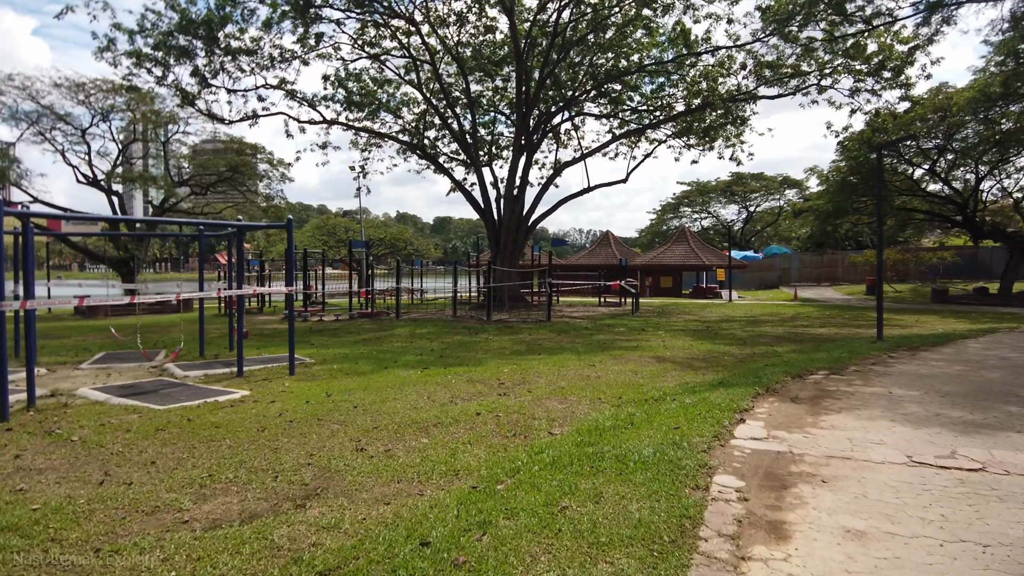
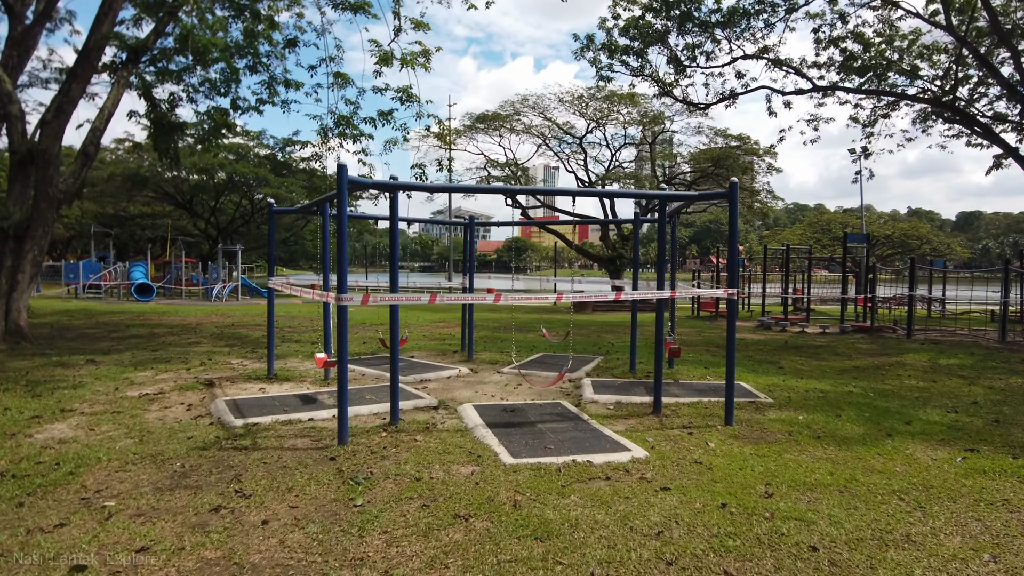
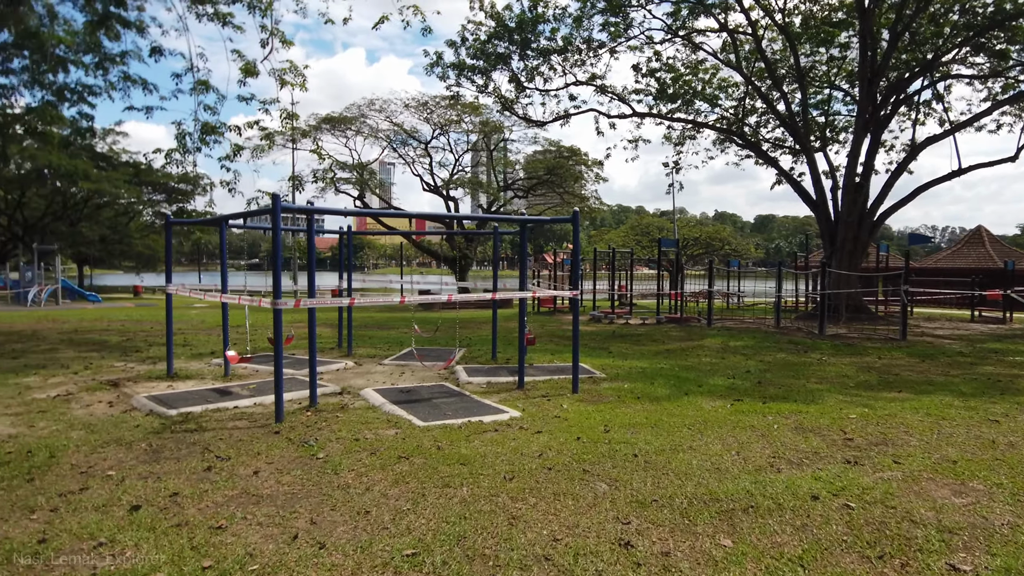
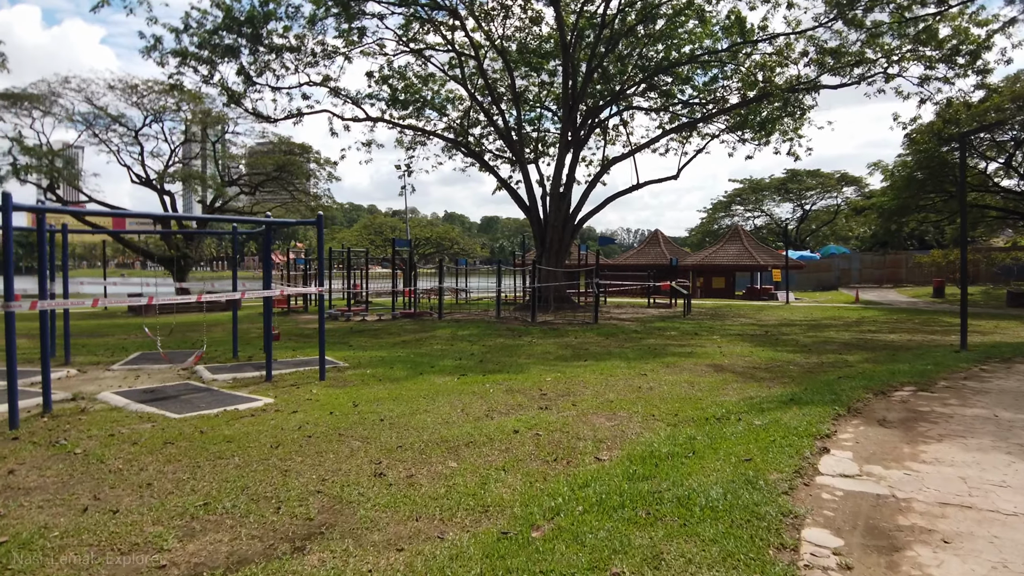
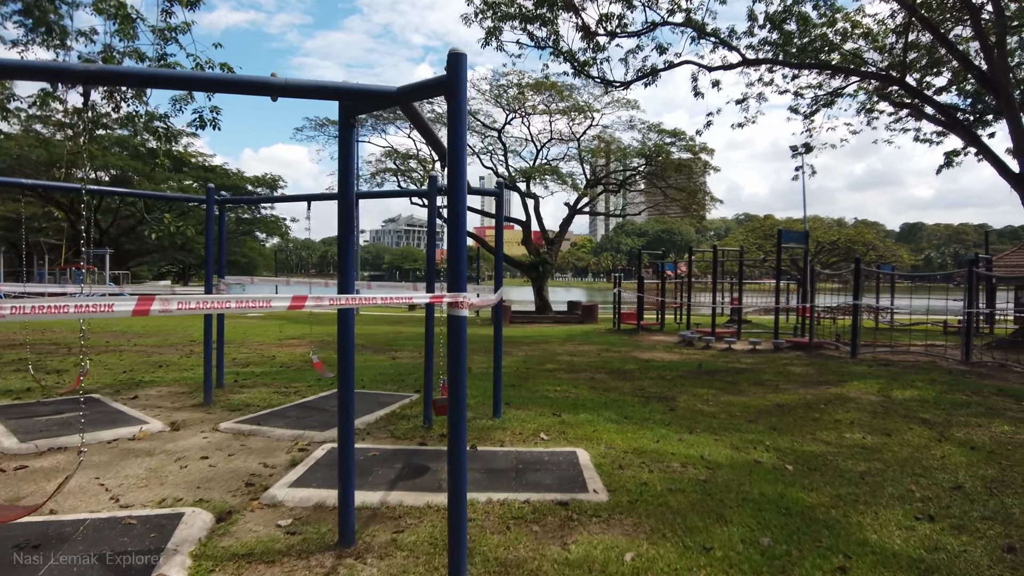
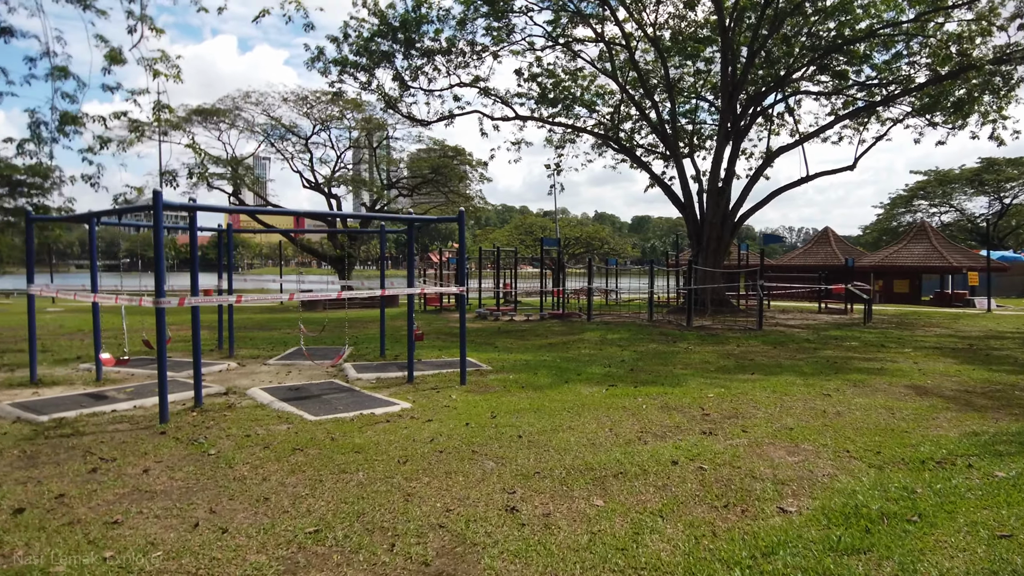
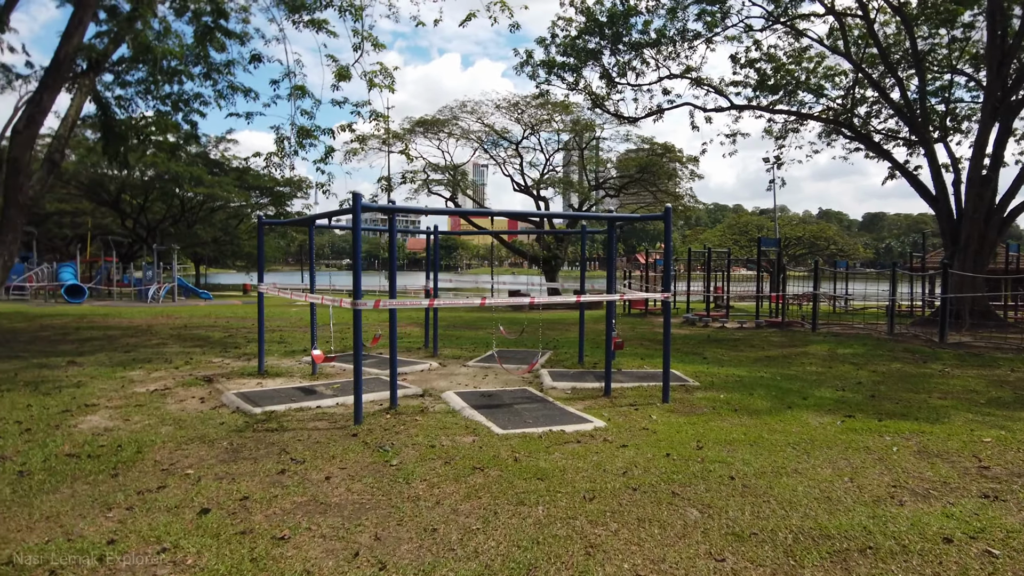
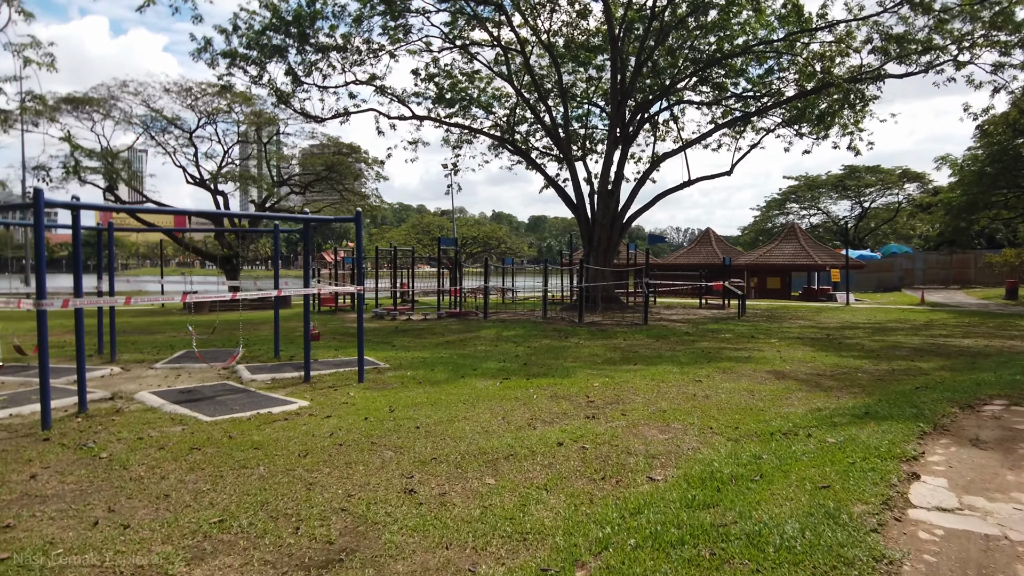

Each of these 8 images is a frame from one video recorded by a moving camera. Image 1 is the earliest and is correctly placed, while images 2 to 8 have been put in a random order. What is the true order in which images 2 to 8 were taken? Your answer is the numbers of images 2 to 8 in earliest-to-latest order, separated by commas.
4, 8, 6, 3, 7, 2, 5
